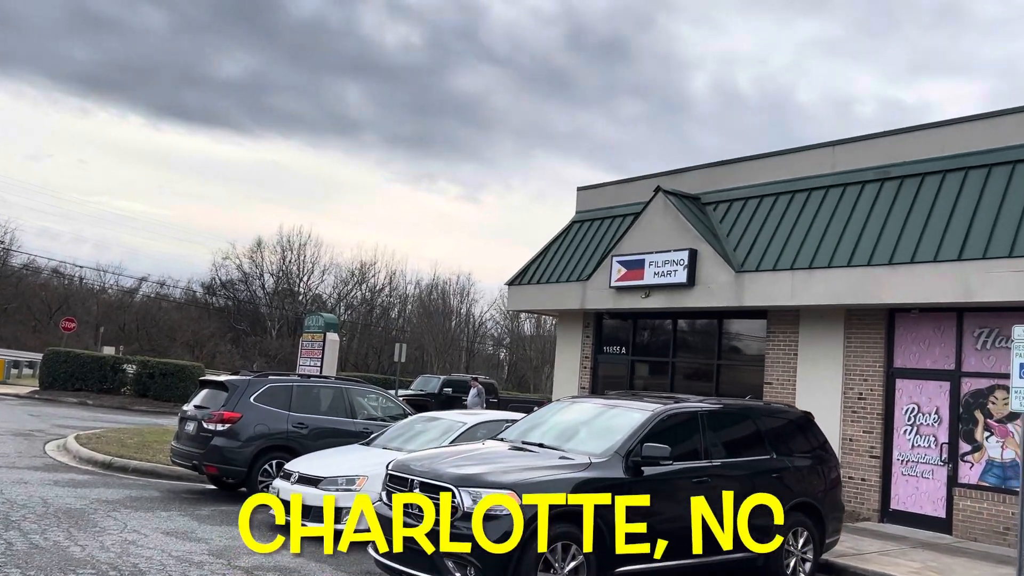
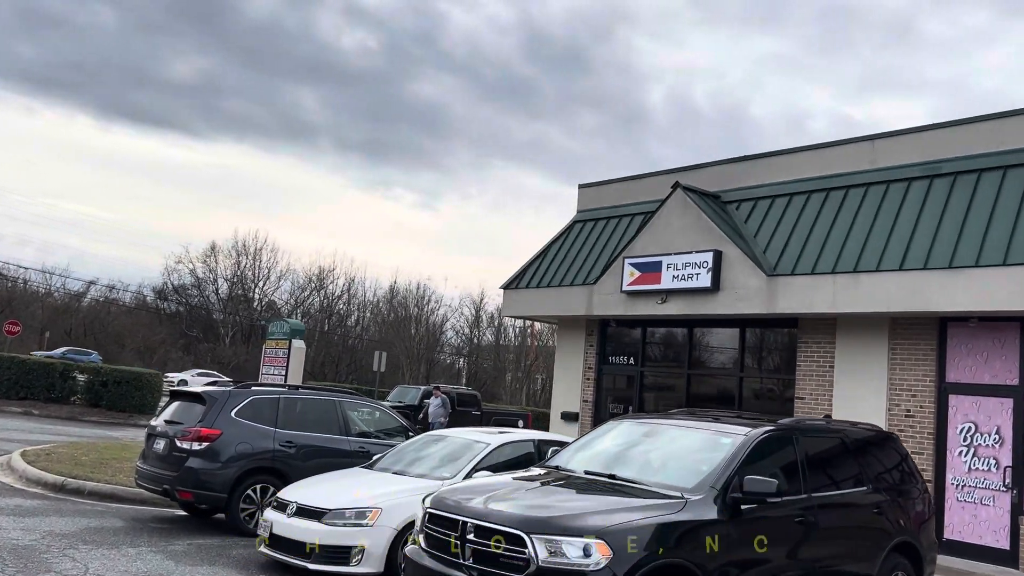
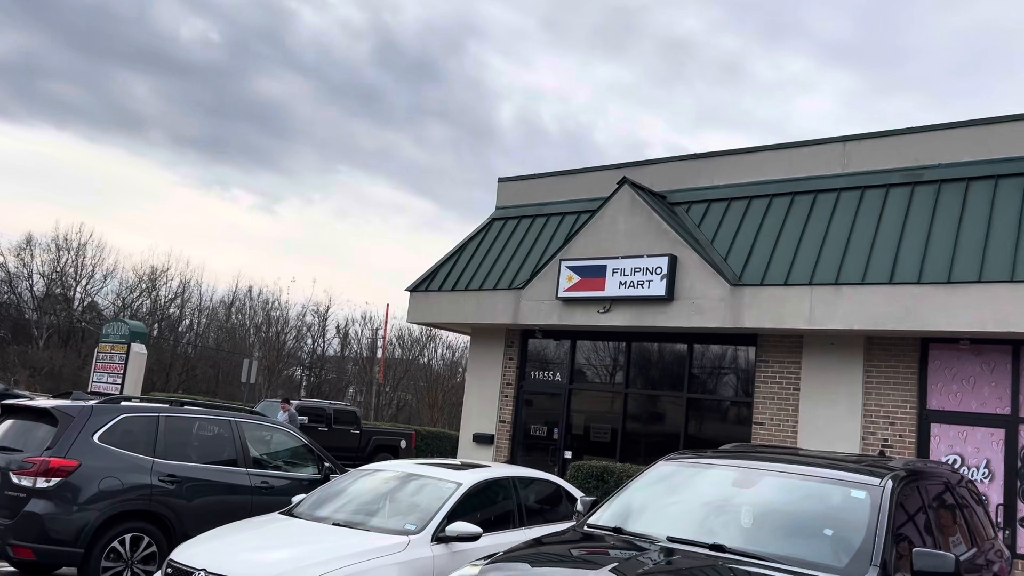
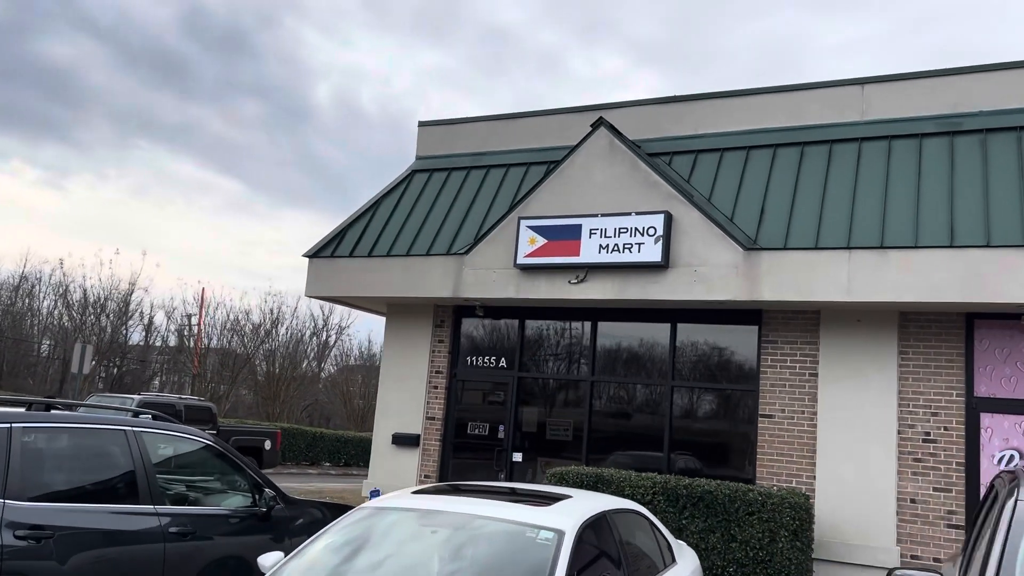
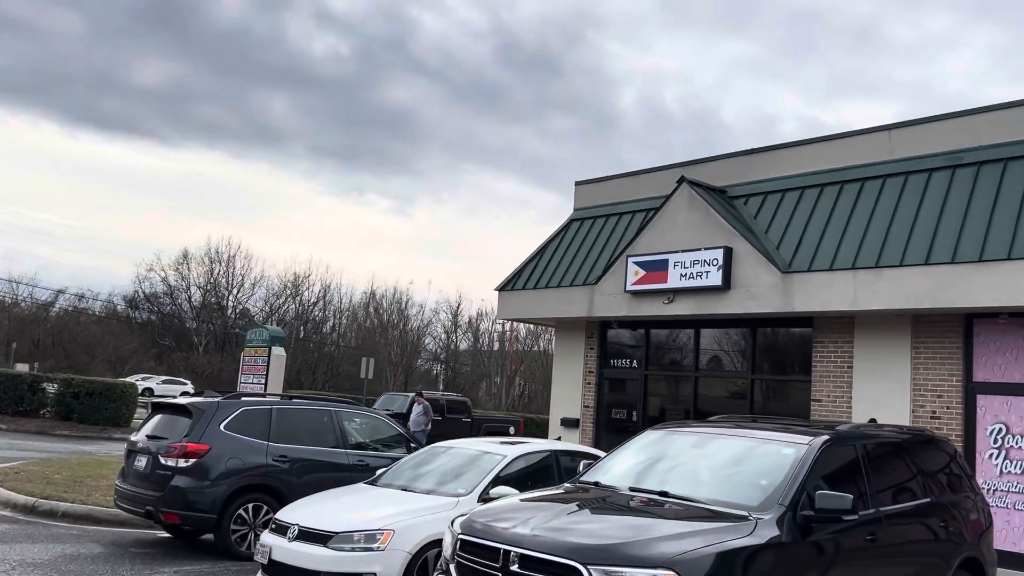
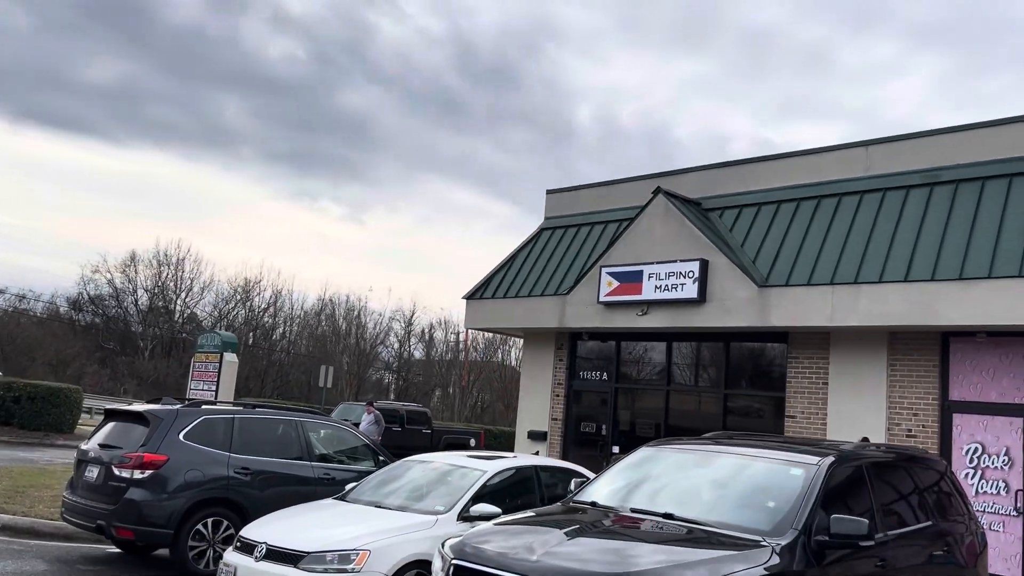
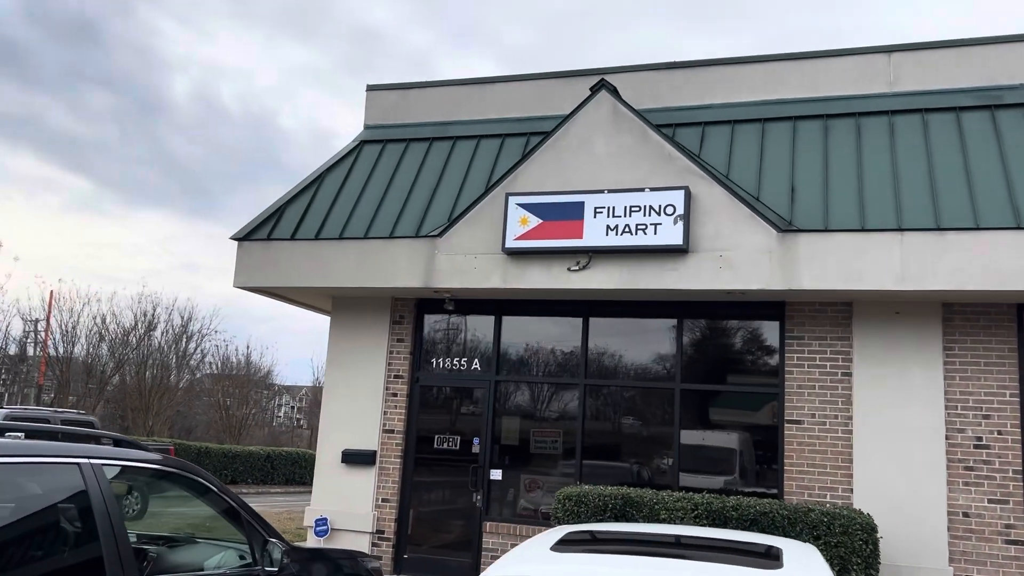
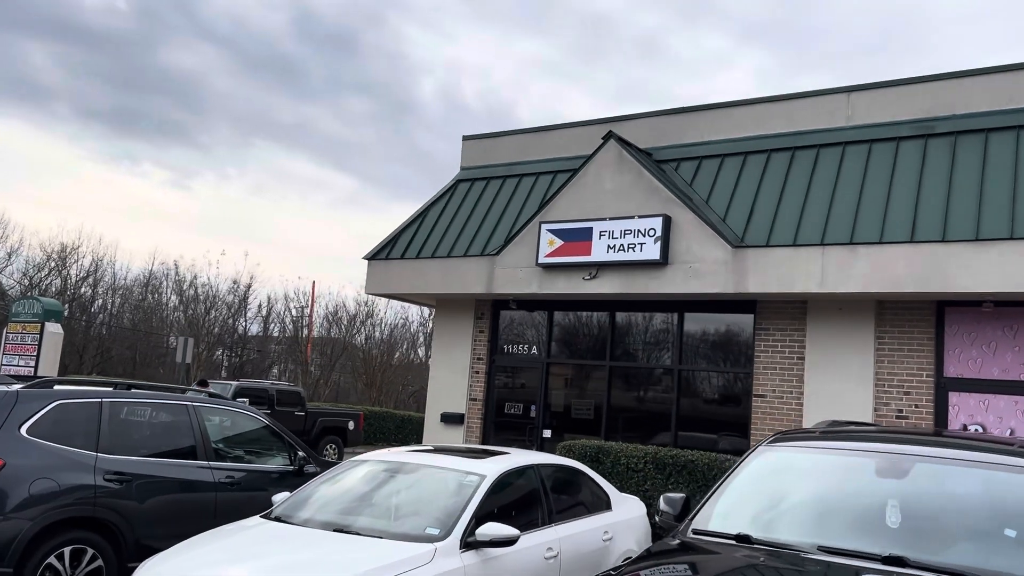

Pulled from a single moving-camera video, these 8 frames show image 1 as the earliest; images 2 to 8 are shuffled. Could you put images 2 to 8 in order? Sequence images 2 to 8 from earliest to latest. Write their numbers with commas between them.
2, 5, 6, 3, 8, 4, 7
